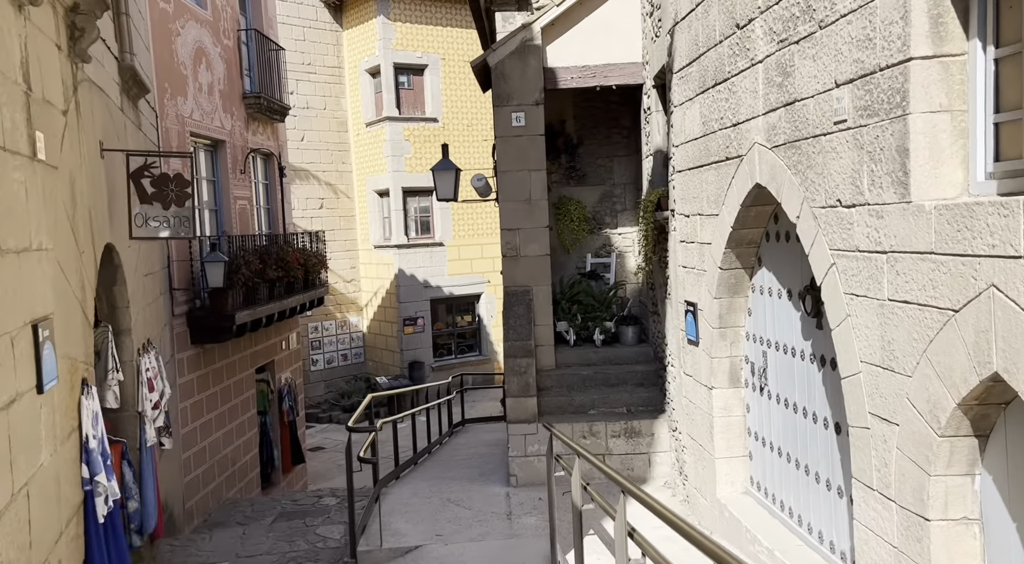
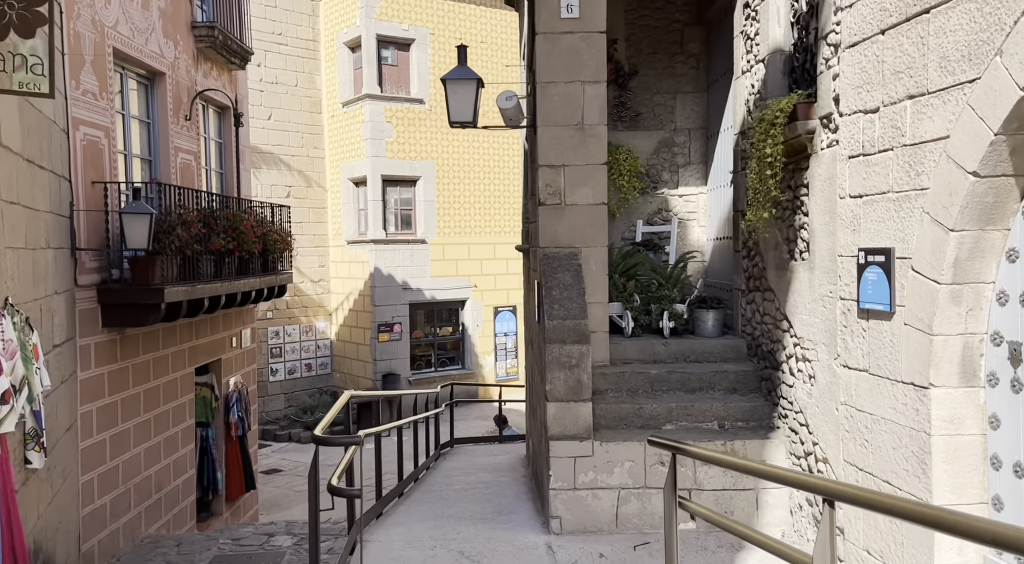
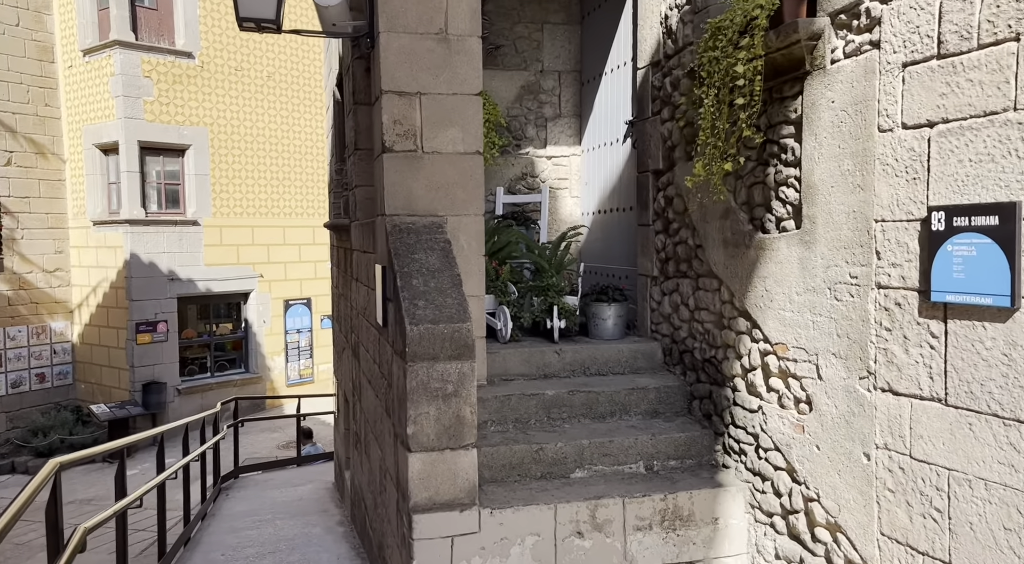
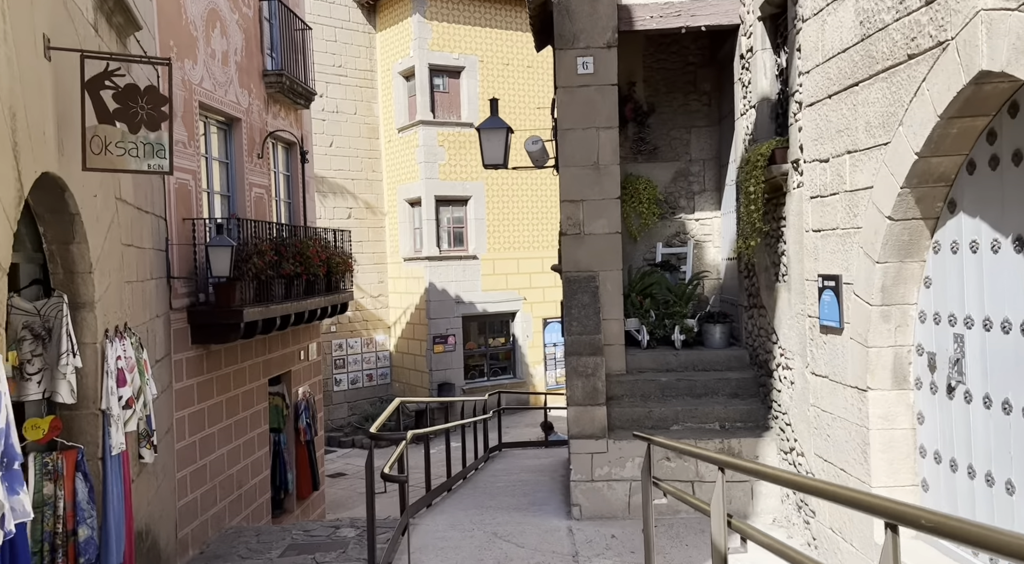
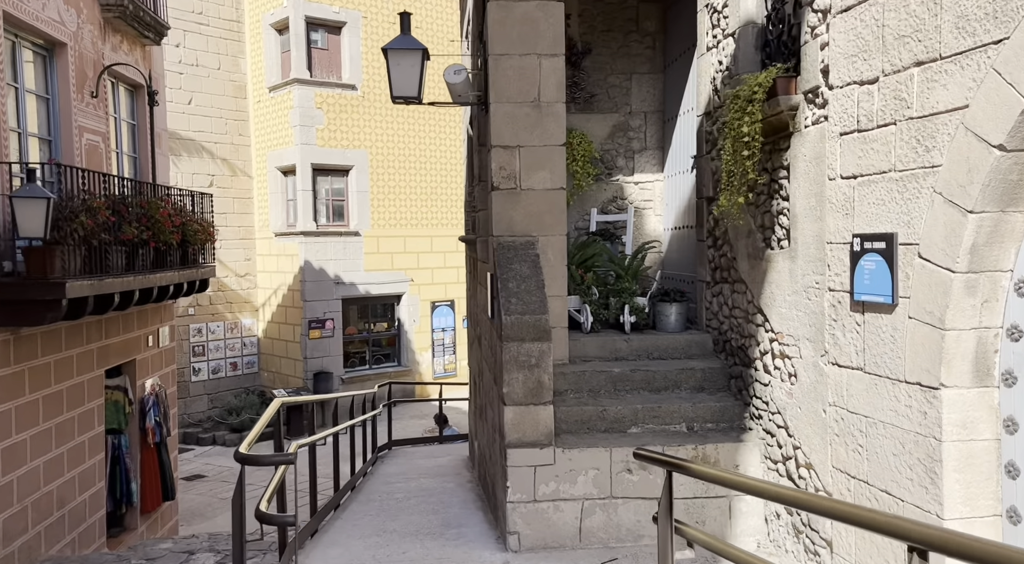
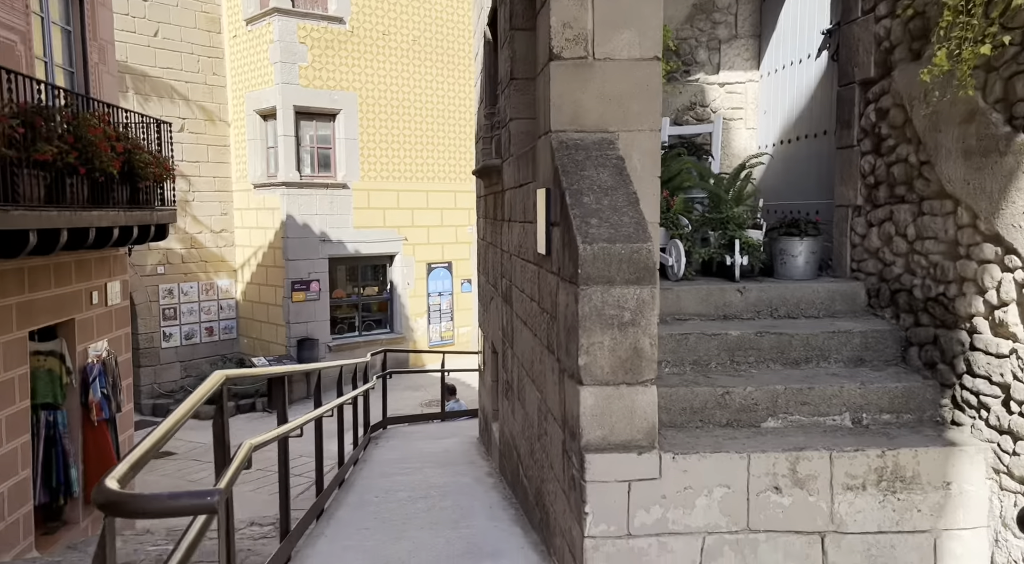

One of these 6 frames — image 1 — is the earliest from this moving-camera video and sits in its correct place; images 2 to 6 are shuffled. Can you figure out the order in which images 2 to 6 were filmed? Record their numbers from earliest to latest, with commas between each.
4, 2, 5, 3, 6
